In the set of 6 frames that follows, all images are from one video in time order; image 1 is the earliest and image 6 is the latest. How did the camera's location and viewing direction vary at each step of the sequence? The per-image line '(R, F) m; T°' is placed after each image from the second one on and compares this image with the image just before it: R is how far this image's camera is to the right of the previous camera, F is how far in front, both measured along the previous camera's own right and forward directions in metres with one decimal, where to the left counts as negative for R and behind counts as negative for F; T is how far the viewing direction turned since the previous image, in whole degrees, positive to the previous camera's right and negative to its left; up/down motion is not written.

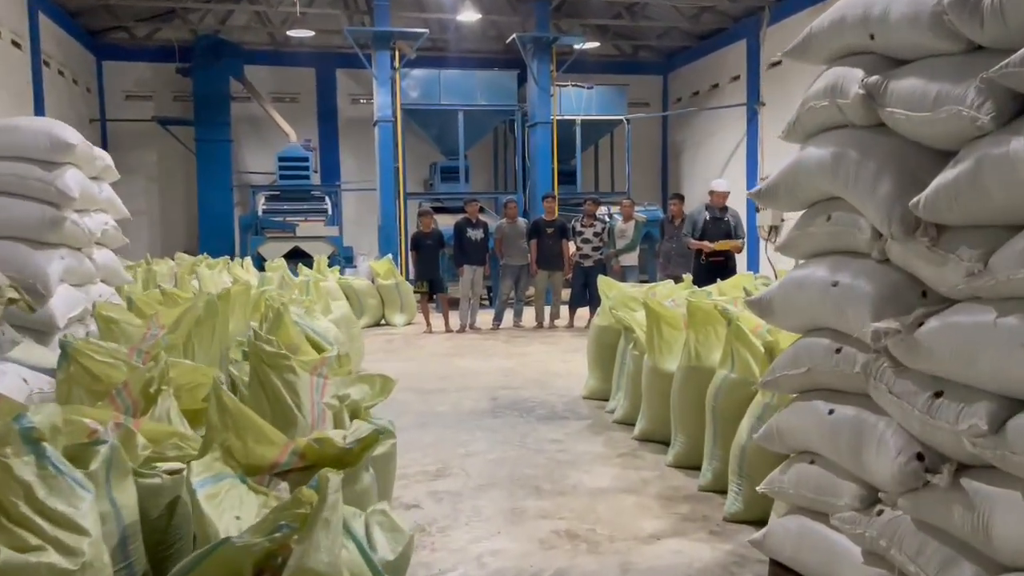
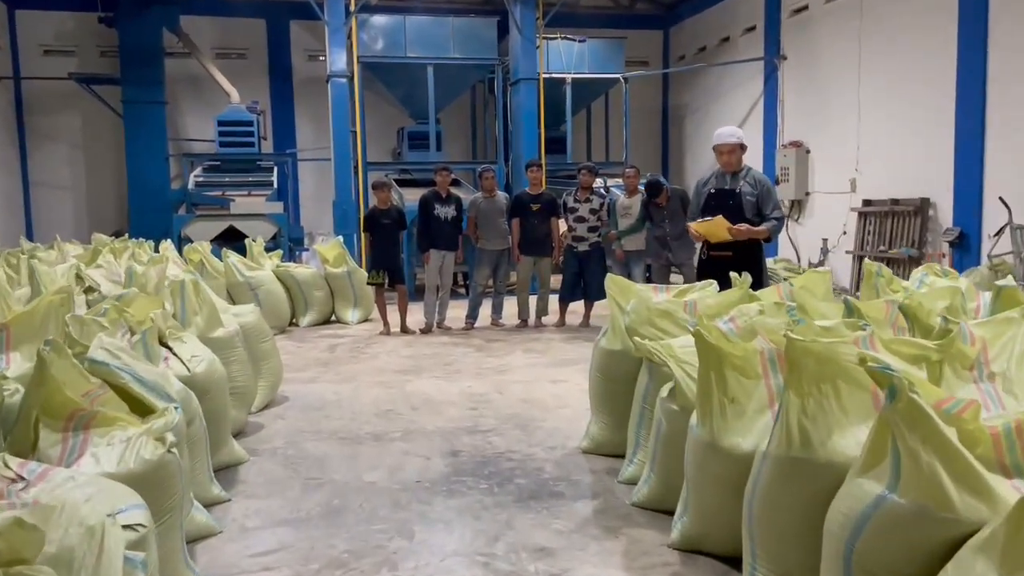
(+0.1, +1.4) m; +1°
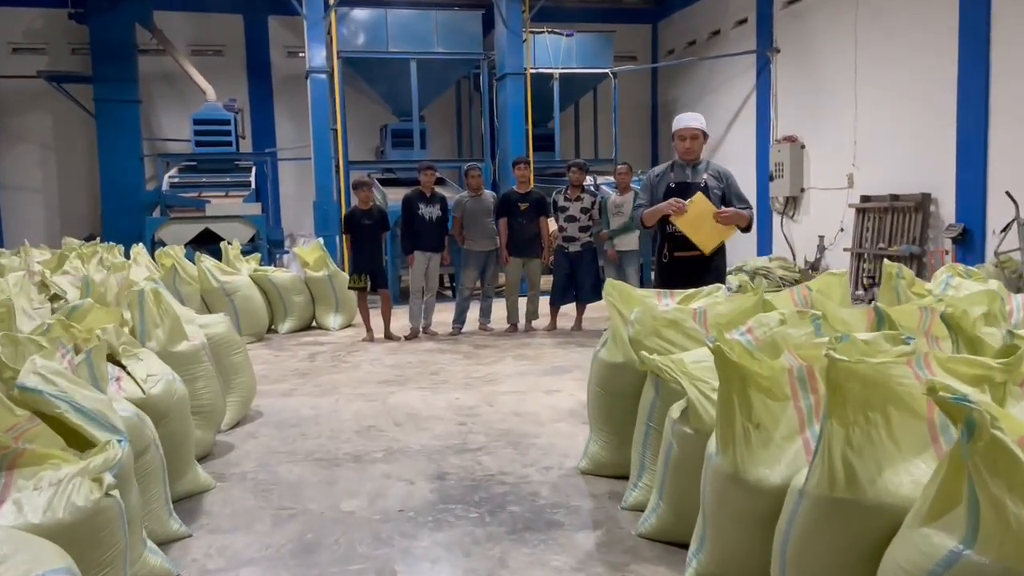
(0.0, +0.2) m; +1°
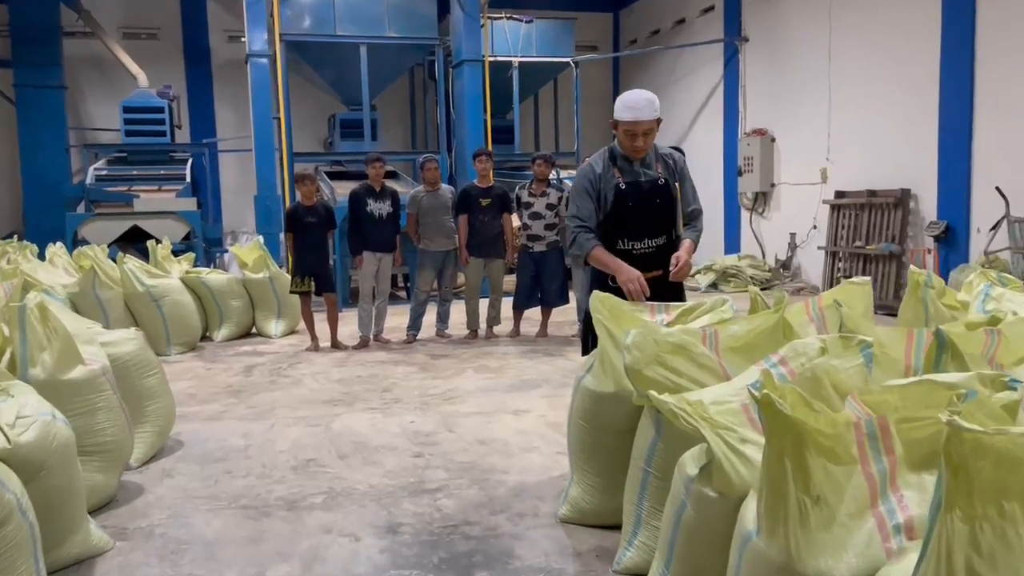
(0.0, +0.5) m; +3°
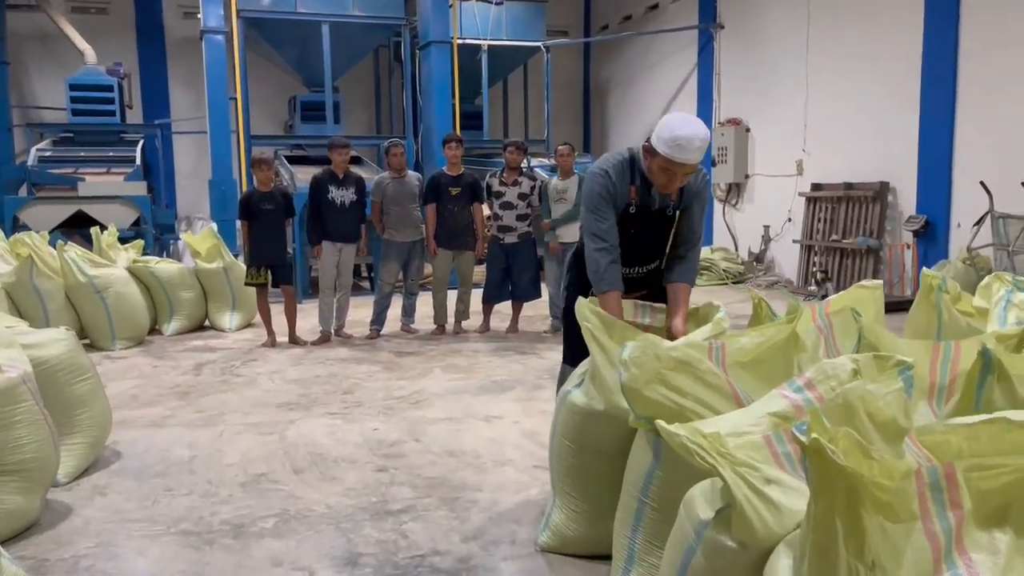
(0.0, +0.2) m; +2°
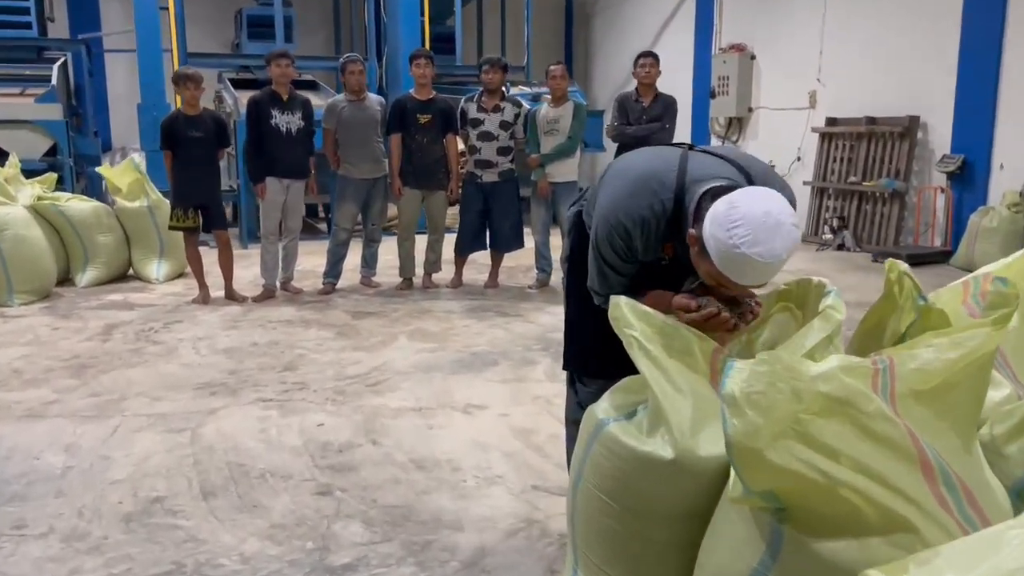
(-0.1, +0.7) m; +2°
